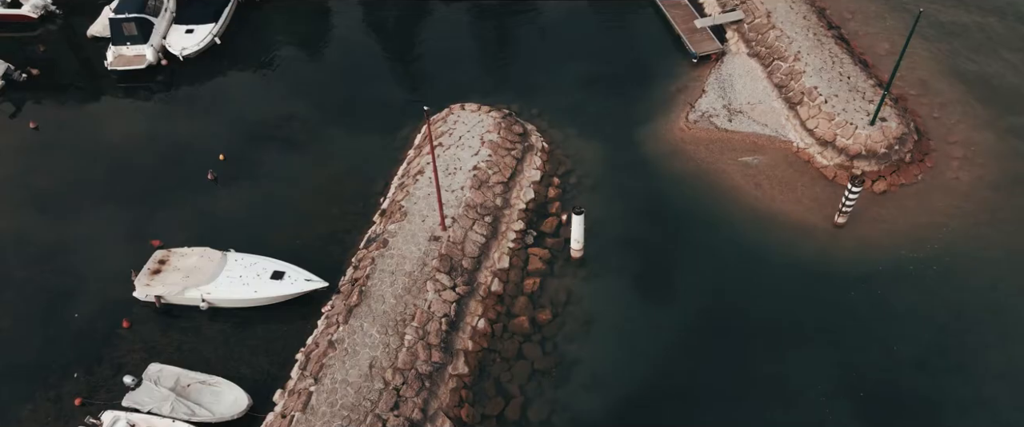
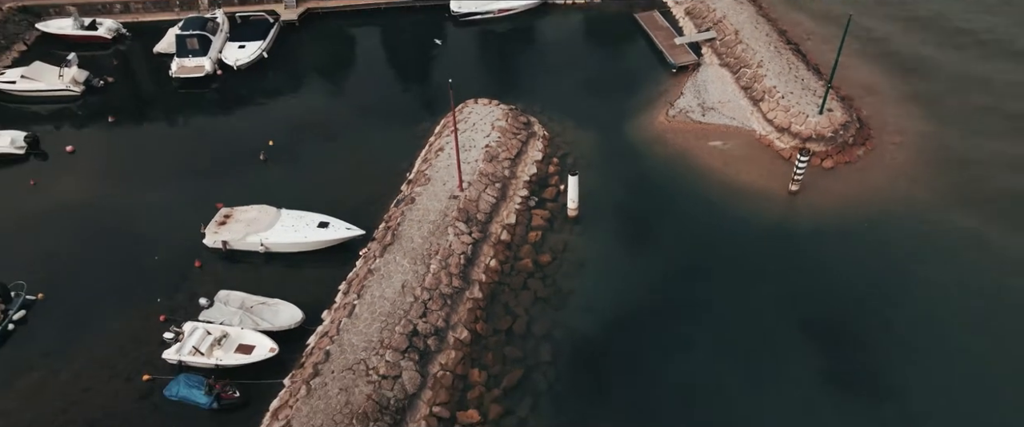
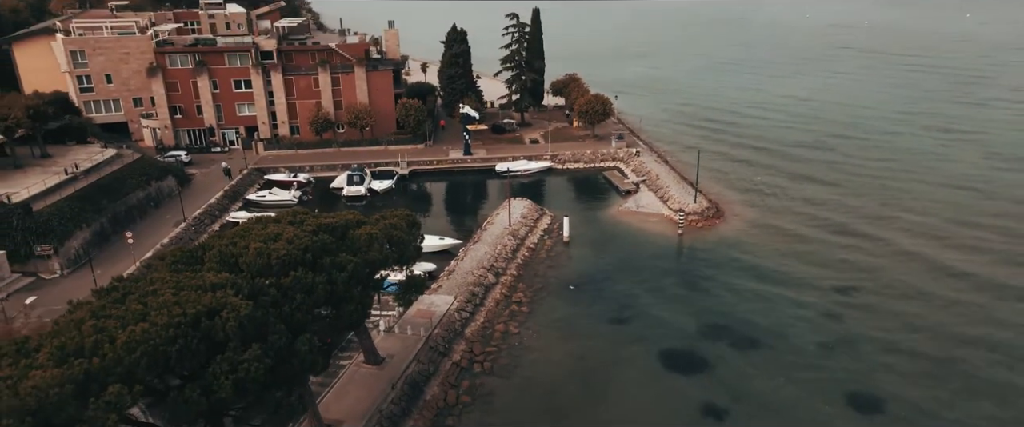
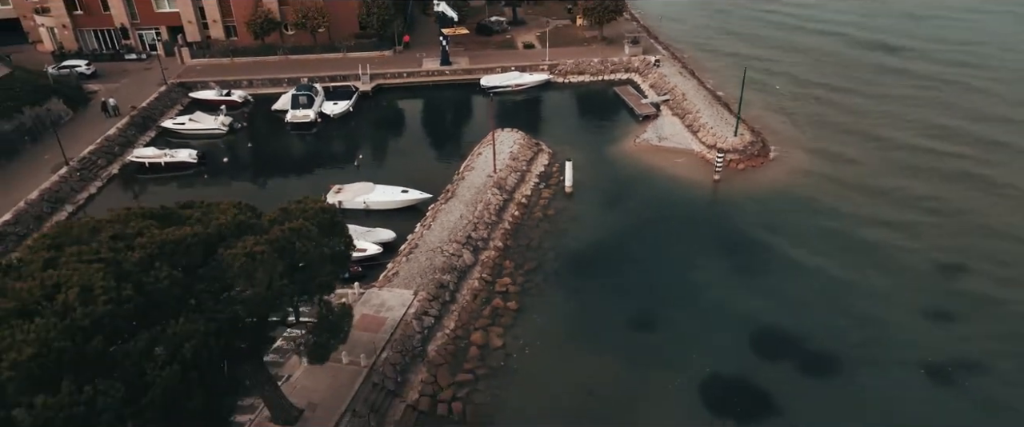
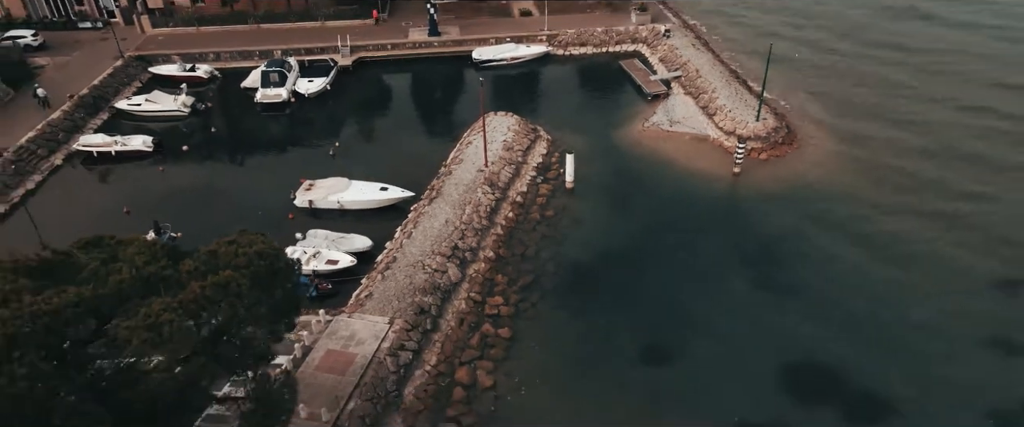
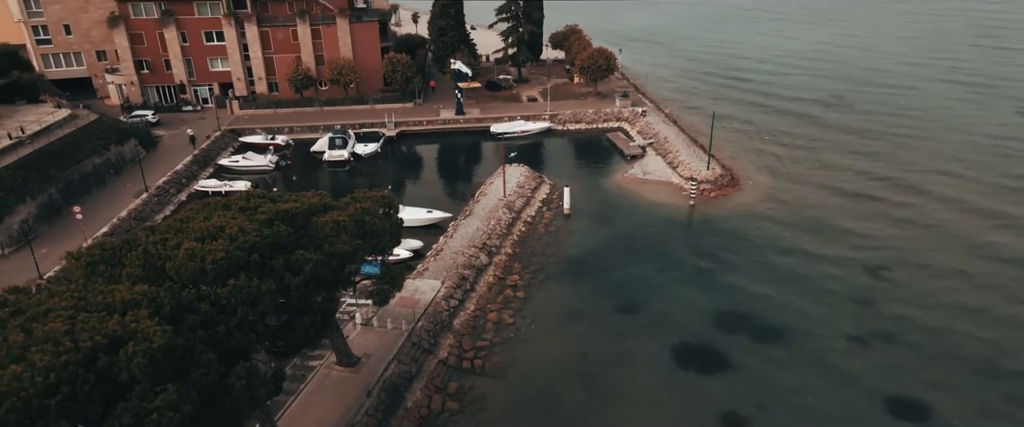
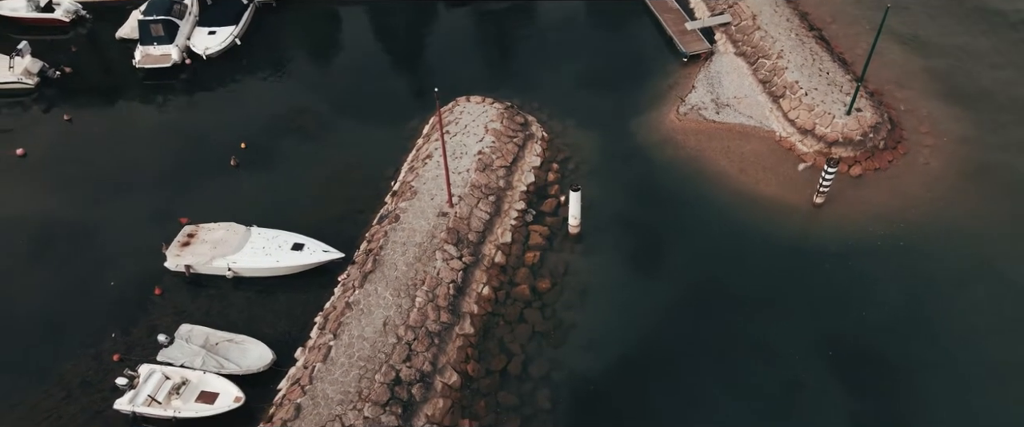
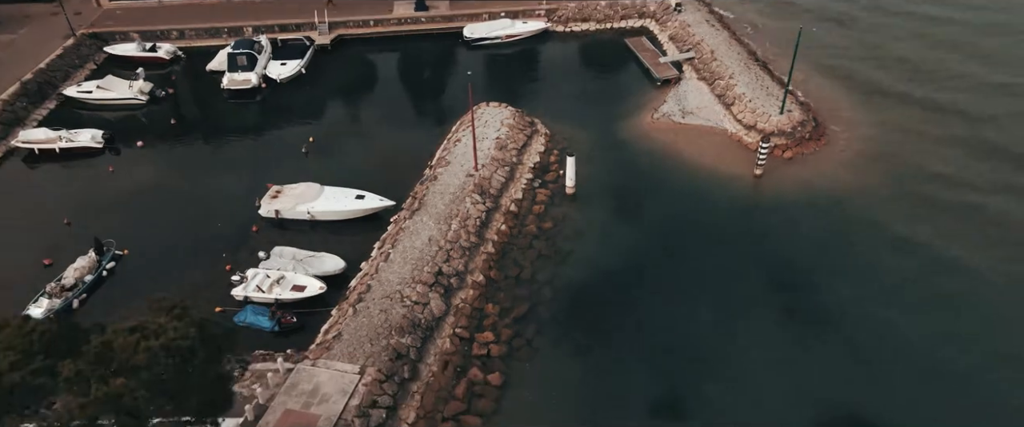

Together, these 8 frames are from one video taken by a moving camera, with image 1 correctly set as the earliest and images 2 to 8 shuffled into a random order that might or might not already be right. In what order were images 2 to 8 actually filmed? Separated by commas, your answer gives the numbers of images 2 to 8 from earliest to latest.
7, 2, 8, 5, 4, 6, 3
